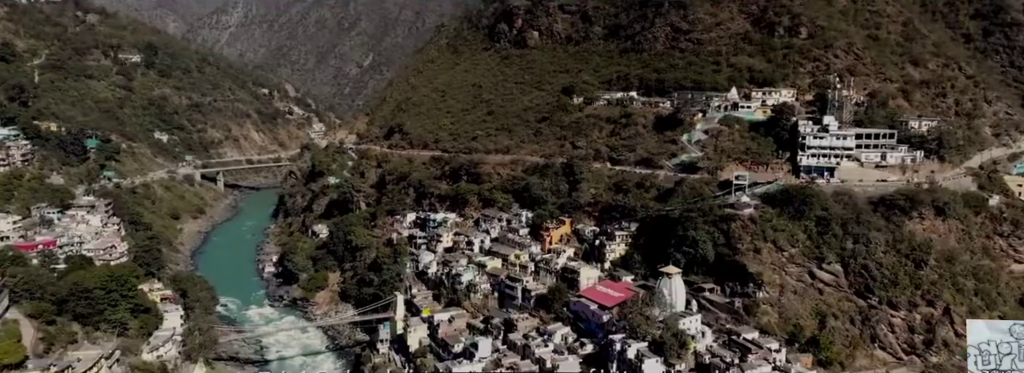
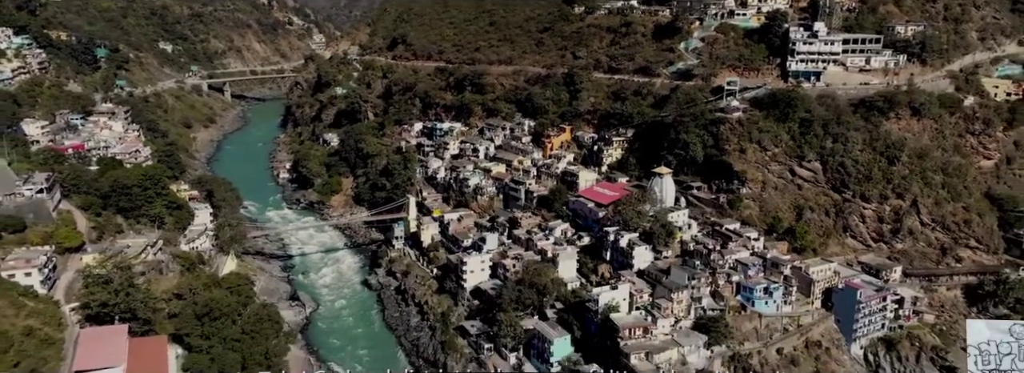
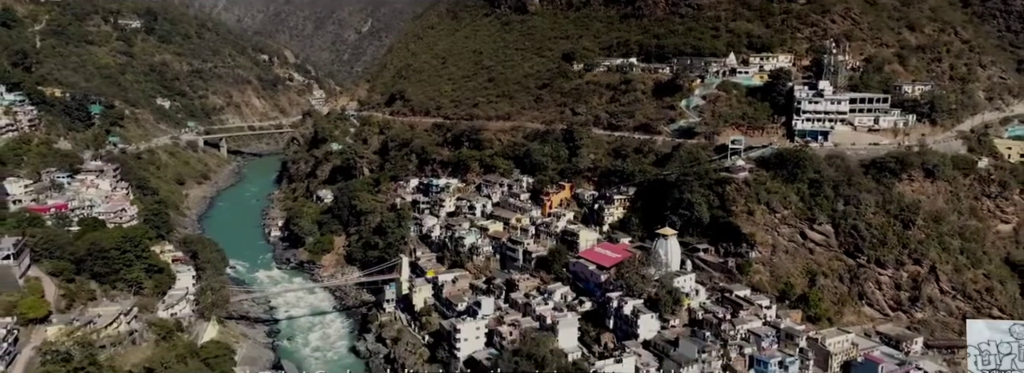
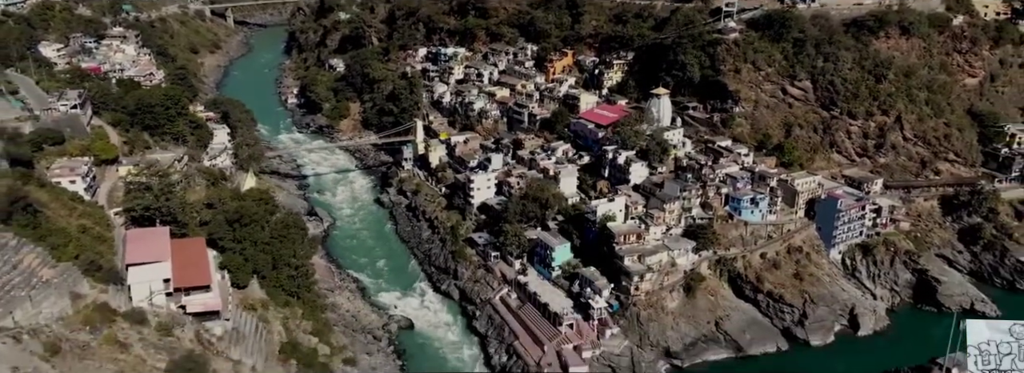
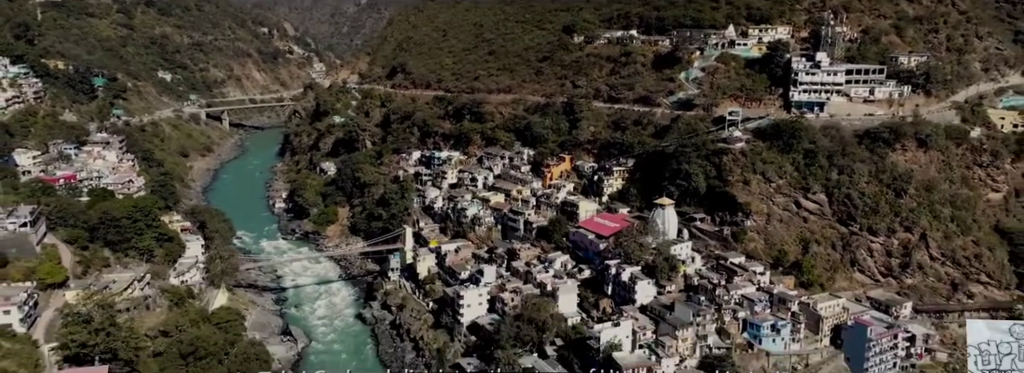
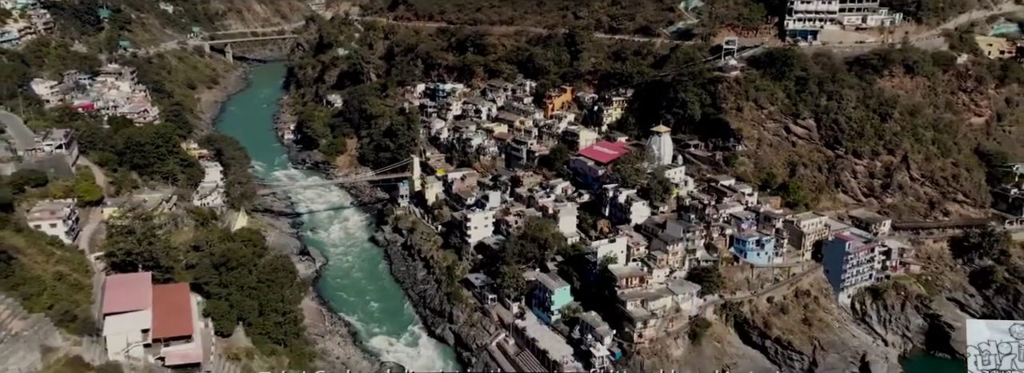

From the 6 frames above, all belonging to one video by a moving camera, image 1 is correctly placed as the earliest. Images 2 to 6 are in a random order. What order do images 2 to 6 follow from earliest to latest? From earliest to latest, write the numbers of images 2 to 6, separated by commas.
3, 5, 2, 6, 4
